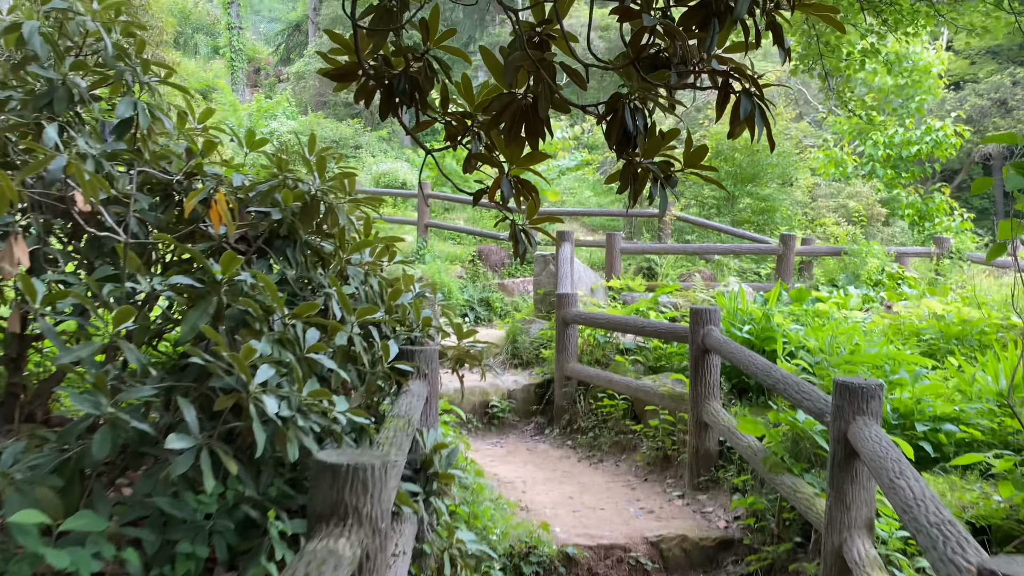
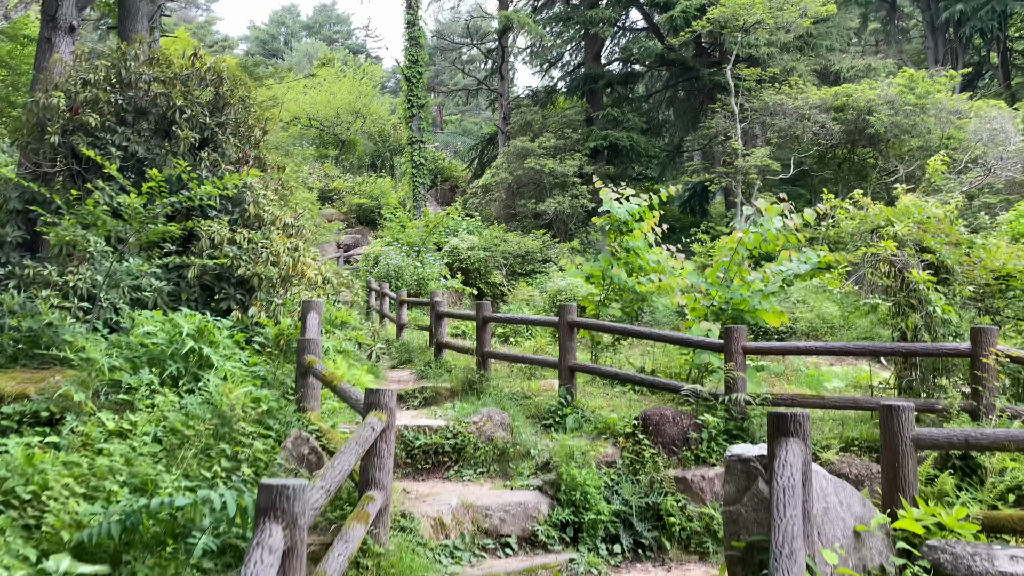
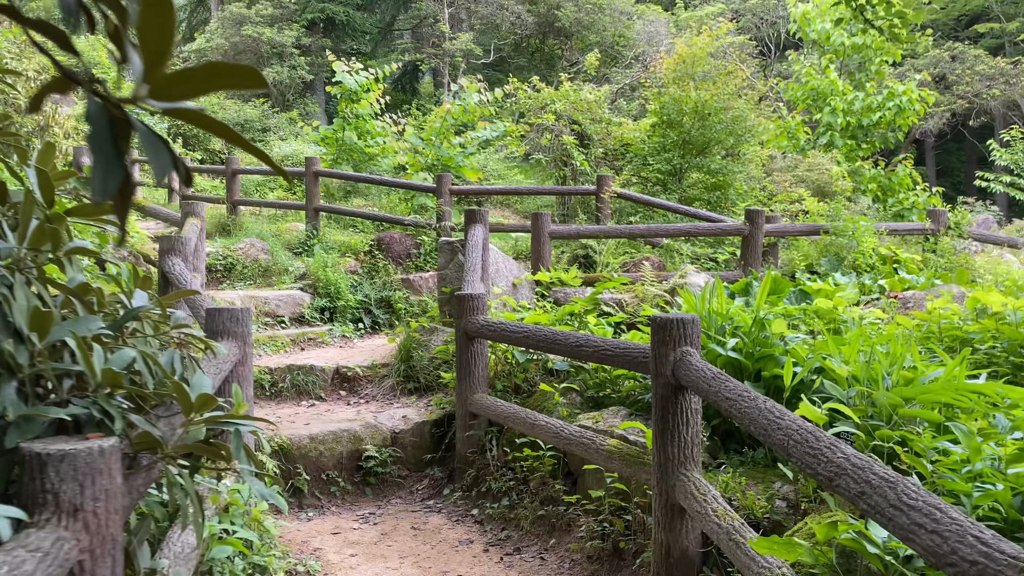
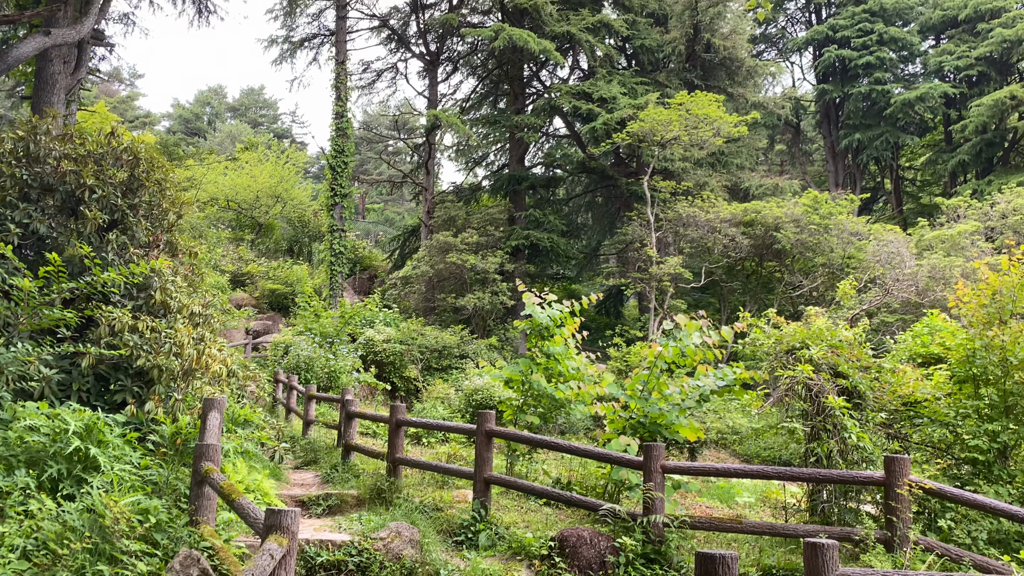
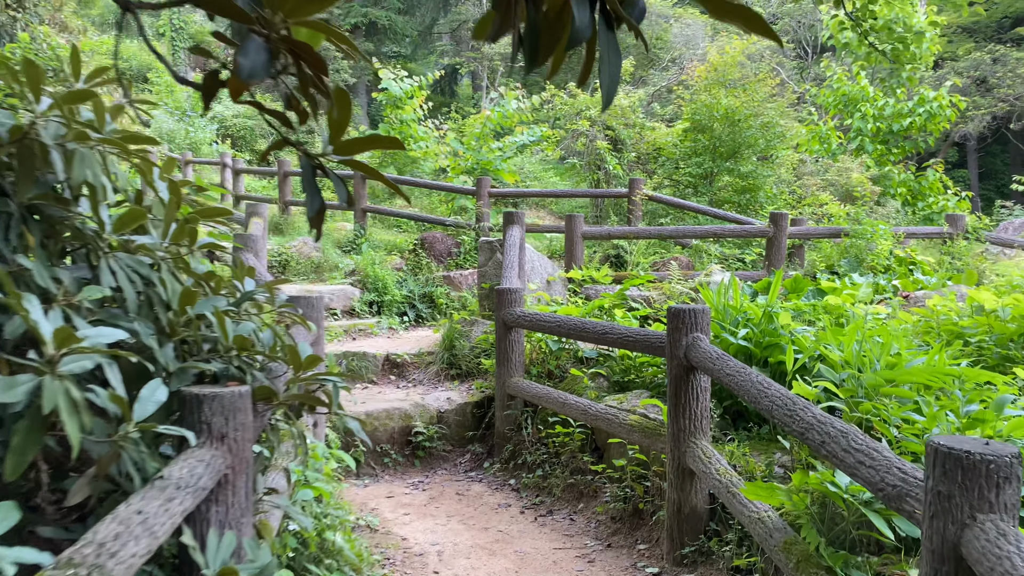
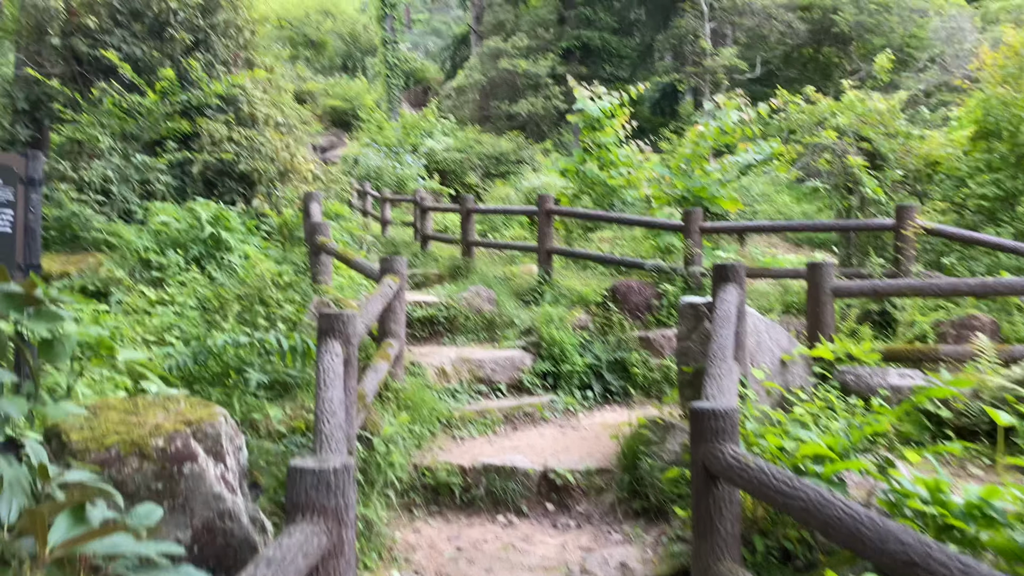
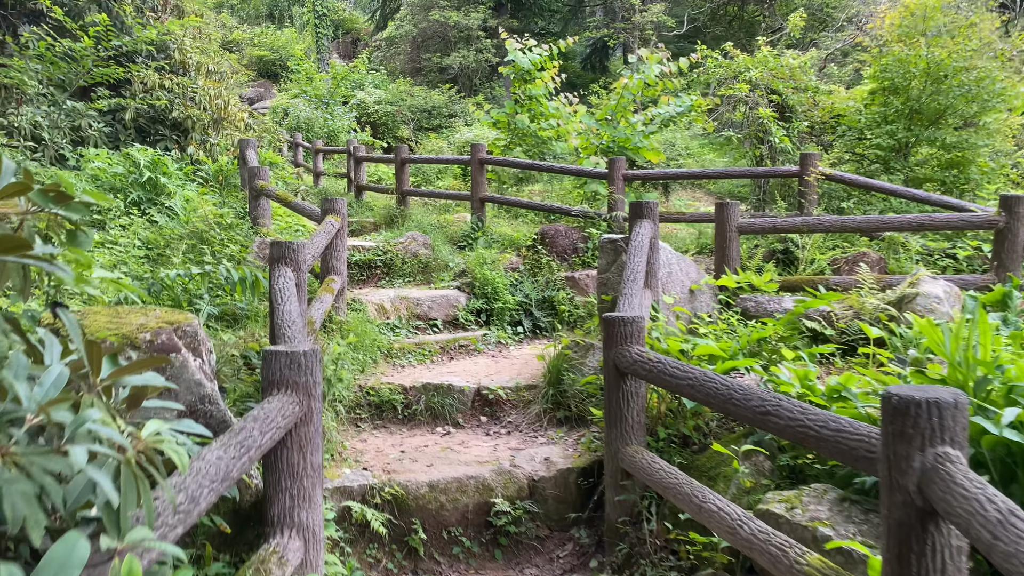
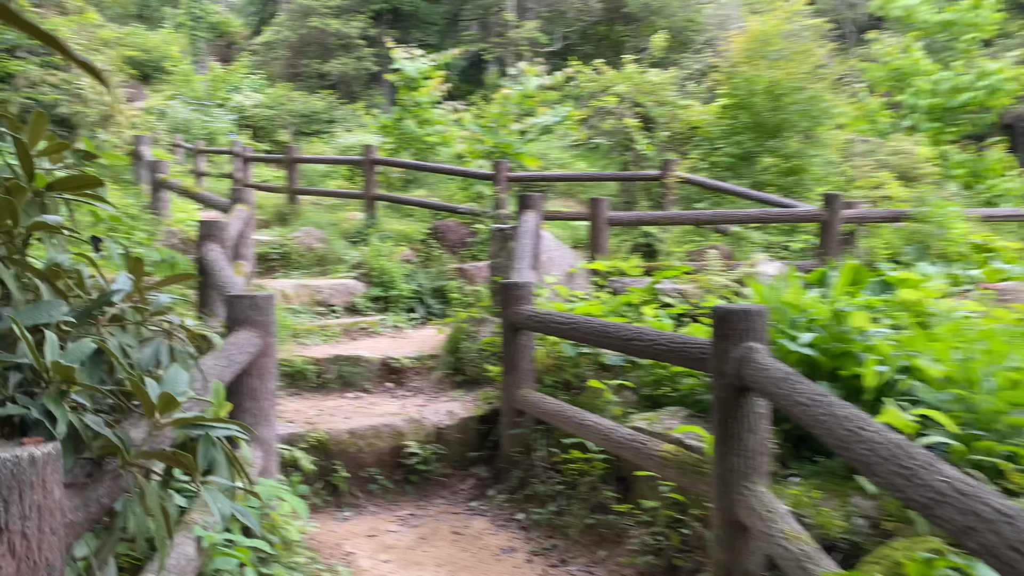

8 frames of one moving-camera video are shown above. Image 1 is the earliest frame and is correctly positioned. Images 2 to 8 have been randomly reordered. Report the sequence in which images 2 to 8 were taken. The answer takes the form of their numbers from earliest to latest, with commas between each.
5, 3, 8, 7, 6, 2, 4
